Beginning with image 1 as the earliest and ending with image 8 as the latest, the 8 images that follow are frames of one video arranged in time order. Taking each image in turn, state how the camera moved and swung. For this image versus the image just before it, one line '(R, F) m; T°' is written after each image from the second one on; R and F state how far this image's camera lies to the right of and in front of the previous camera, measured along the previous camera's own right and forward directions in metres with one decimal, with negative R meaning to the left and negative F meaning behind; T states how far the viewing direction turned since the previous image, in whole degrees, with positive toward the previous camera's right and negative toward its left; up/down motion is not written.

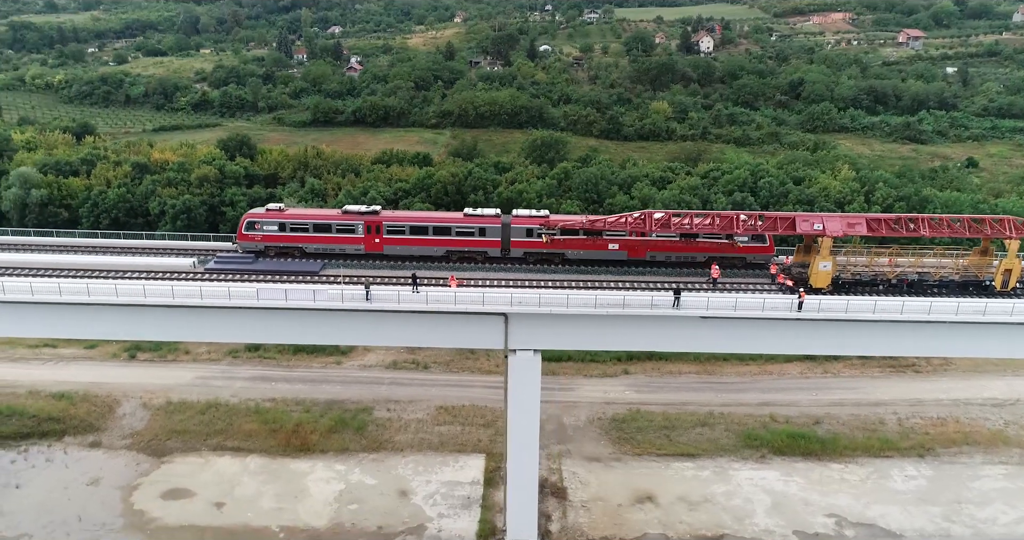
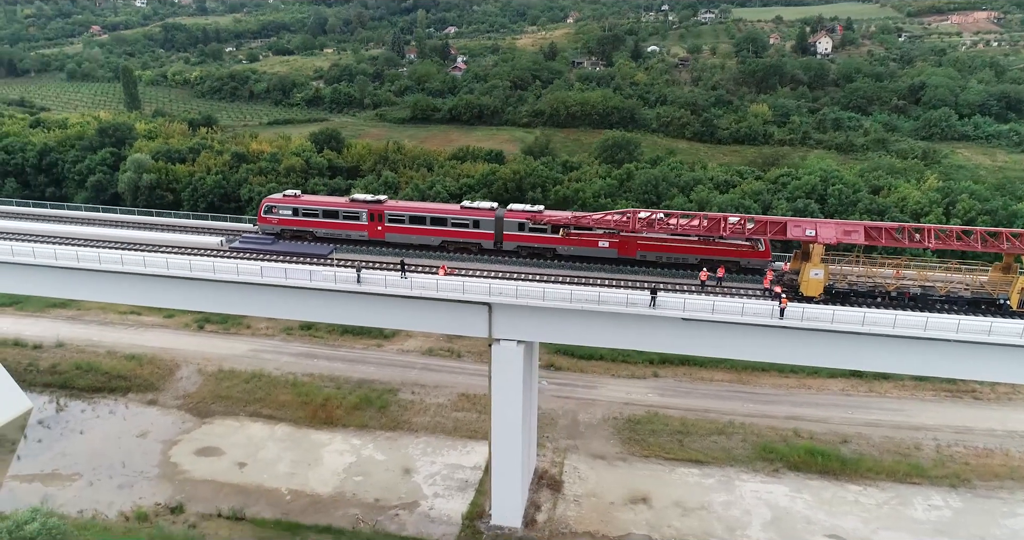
(+4.0, -0.4) m; -9°
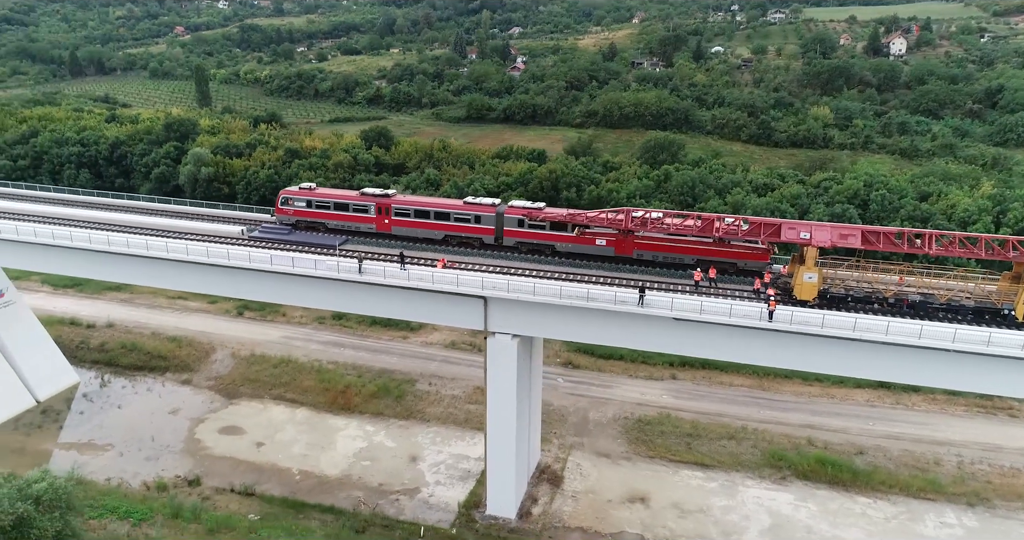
(+2.2, -0.3) m; -5°
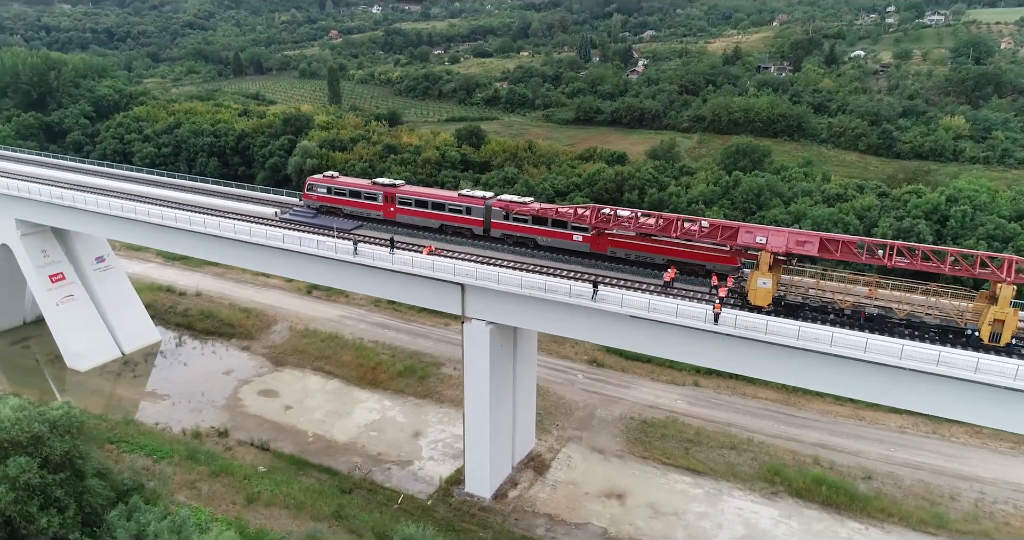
(+5.3, -0.6) m; -11°
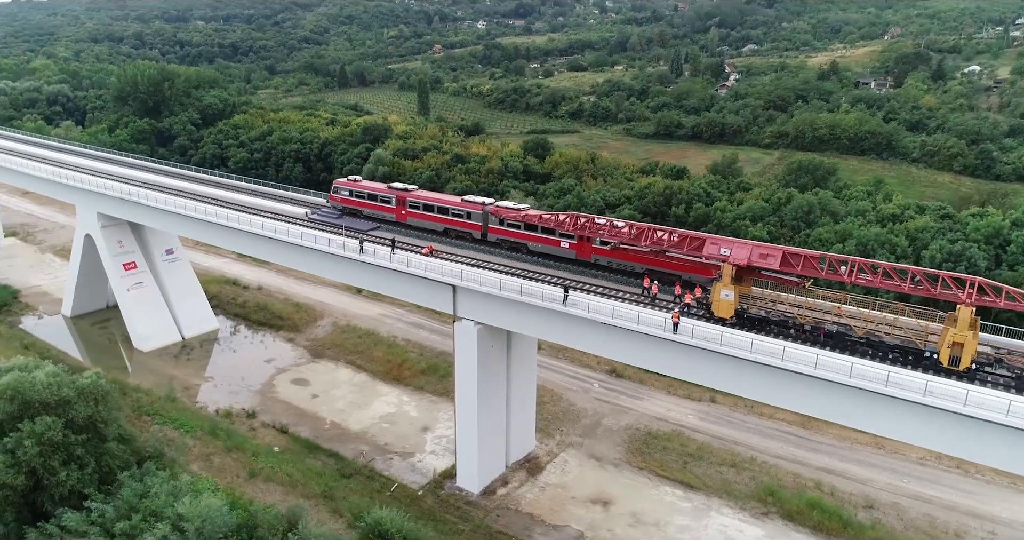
(+3.9, -0.6) m; -8°
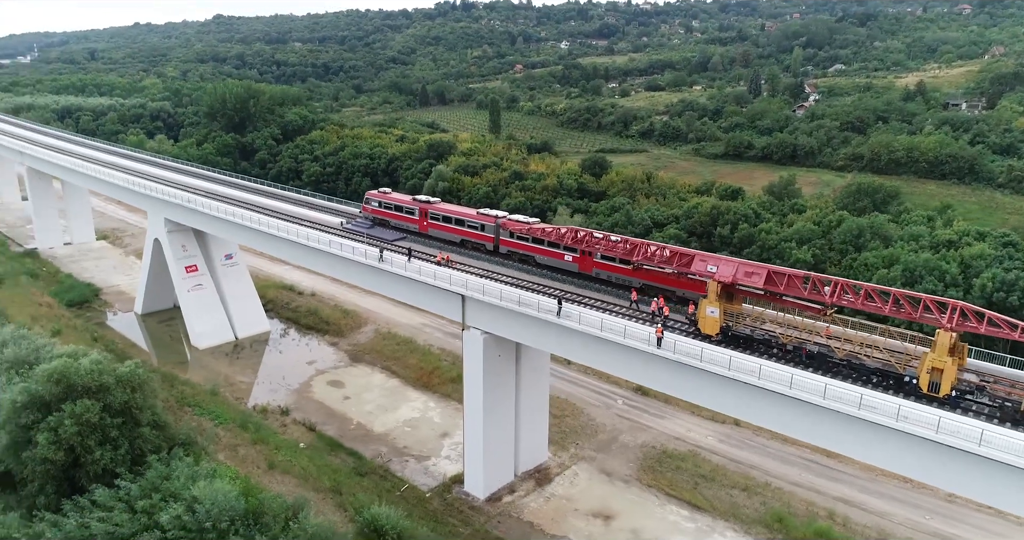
(+2.7, -0.6) m; -6°
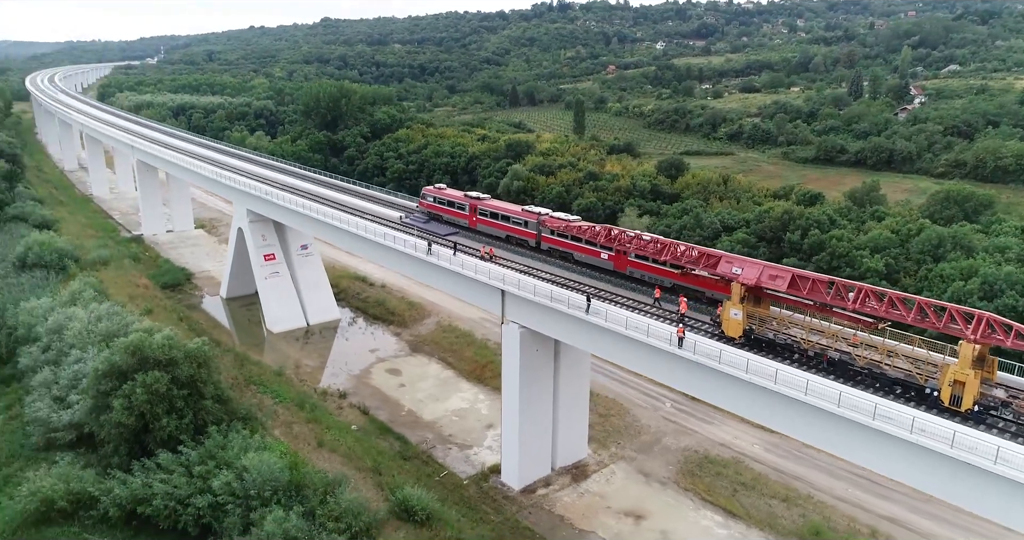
(+1.9, -0.5) m; -7°
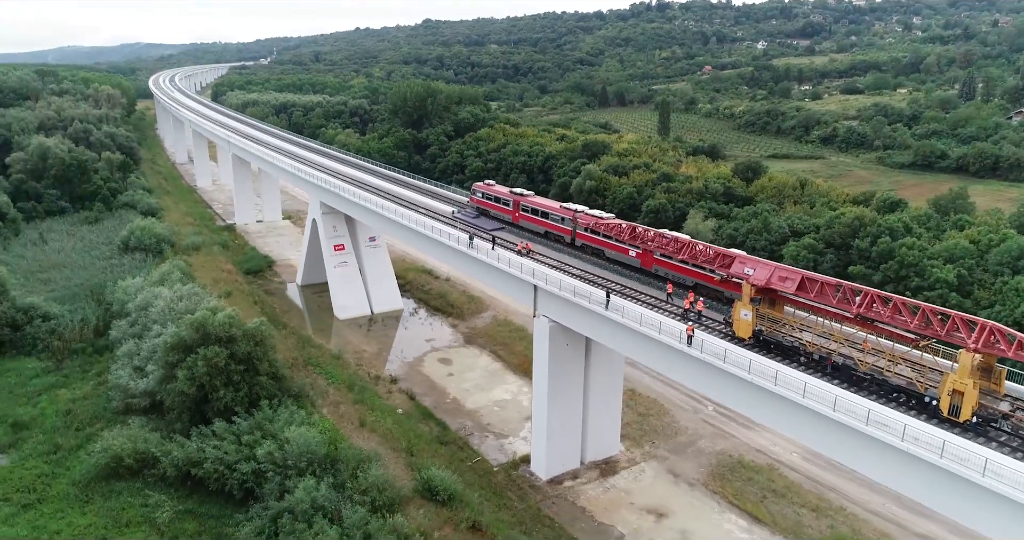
(+2.3, -0.6) m; -7°
